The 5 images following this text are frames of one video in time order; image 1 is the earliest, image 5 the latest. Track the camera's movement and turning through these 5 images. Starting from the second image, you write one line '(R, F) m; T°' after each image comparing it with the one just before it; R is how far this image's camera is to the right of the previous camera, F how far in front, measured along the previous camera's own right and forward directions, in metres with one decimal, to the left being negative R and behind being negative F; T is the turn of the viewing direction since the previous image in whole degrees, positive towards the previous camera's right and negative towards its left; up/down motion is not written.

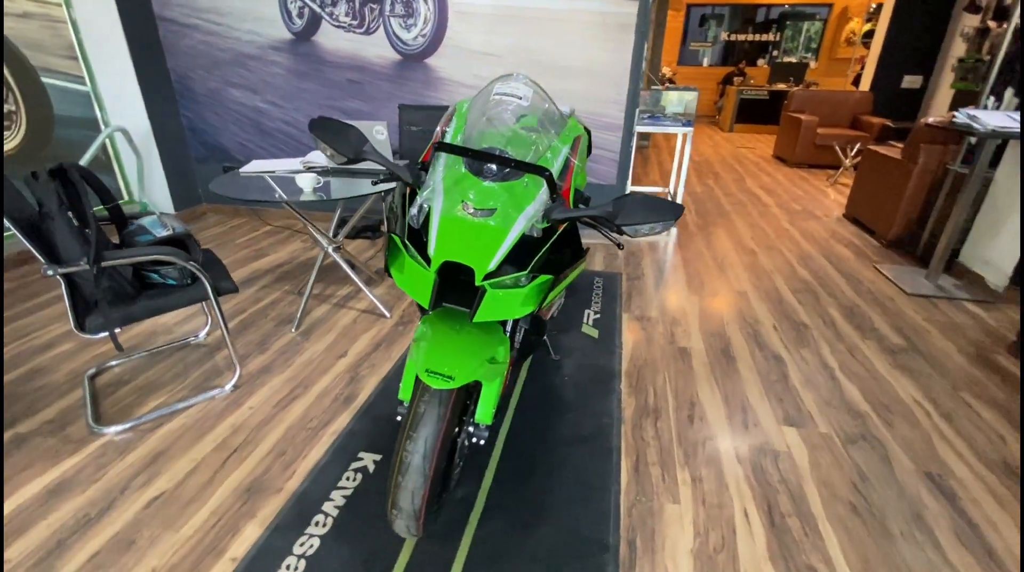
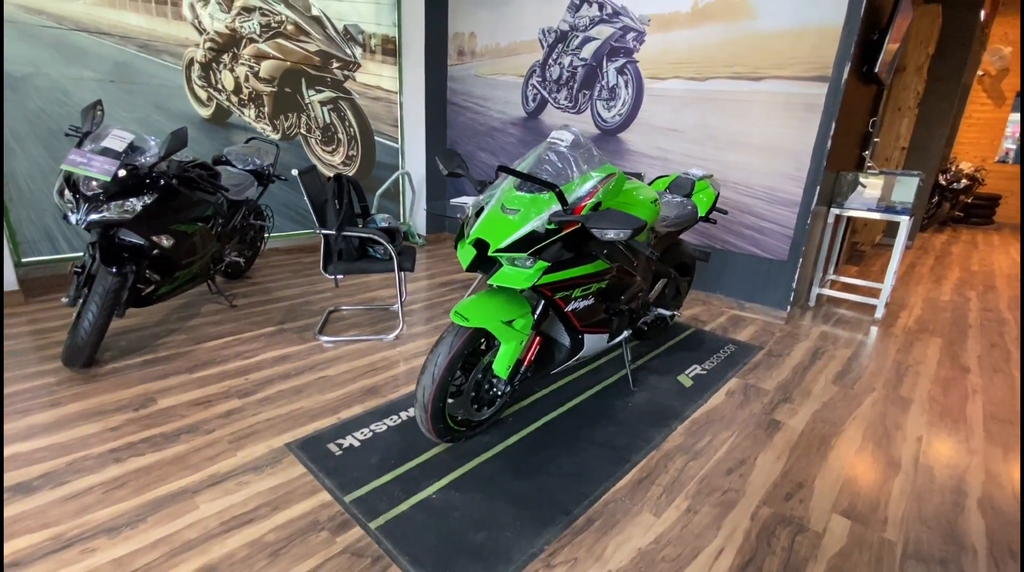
(+0.7, -0.2) m; -29°
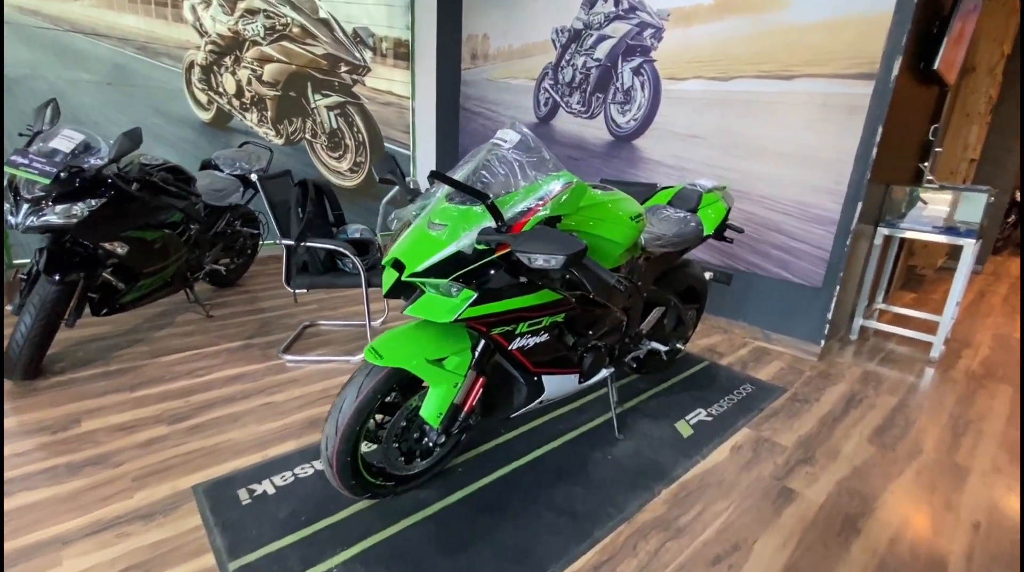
(+0.3, +0.3) m; -5°
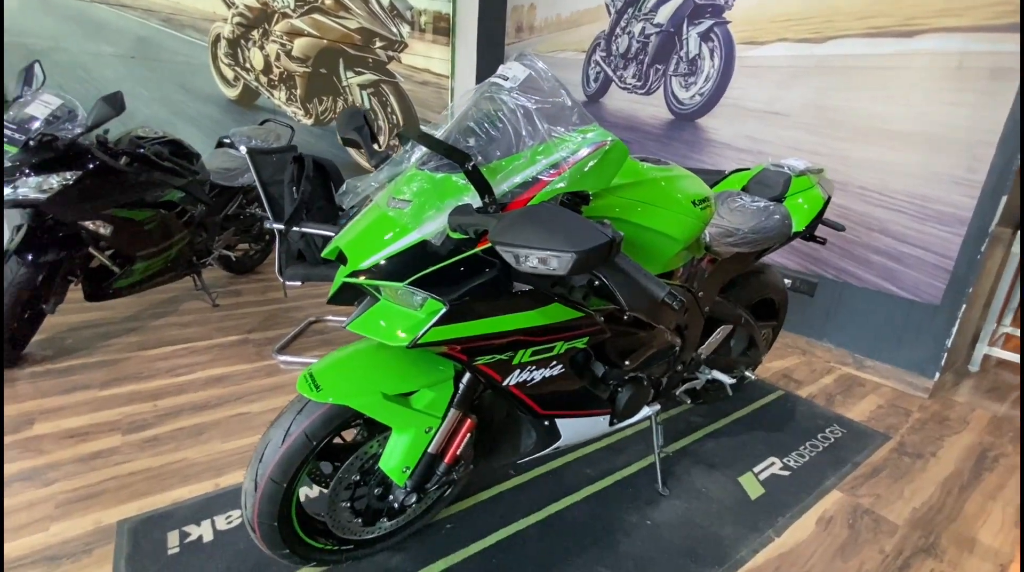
(+0.1, +0.4) m; -6°
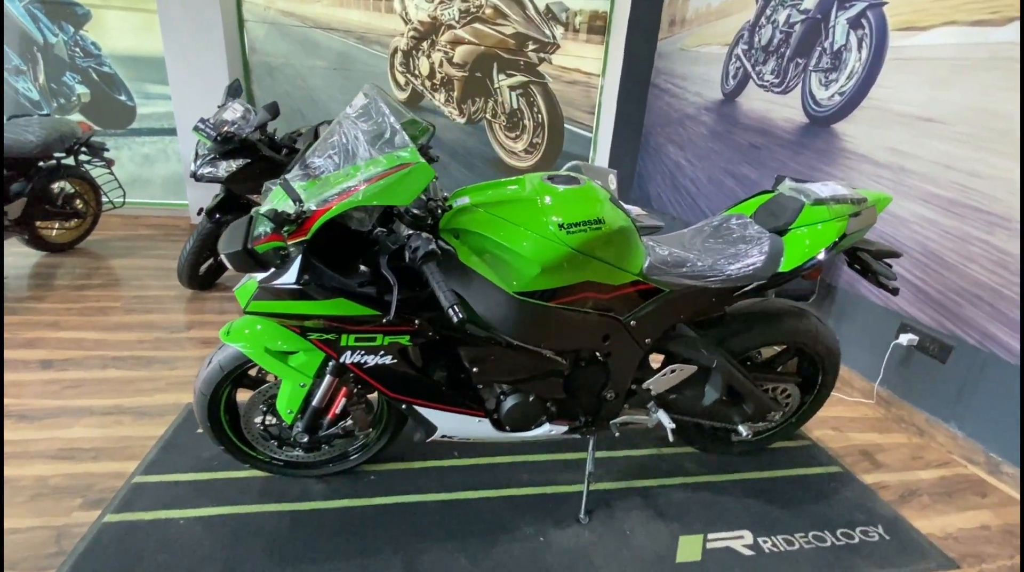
(+0.8, +0.1) m; -24°
